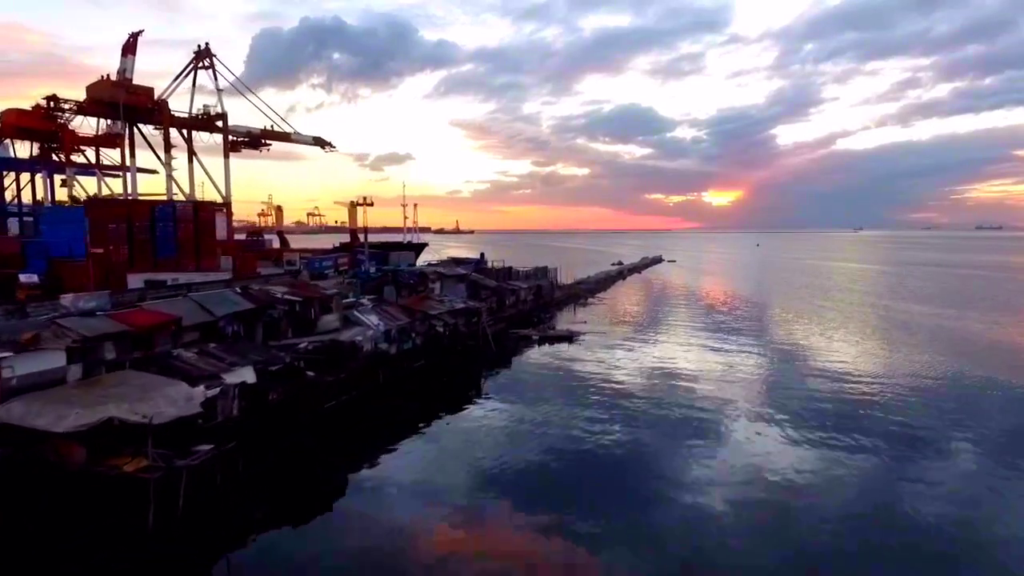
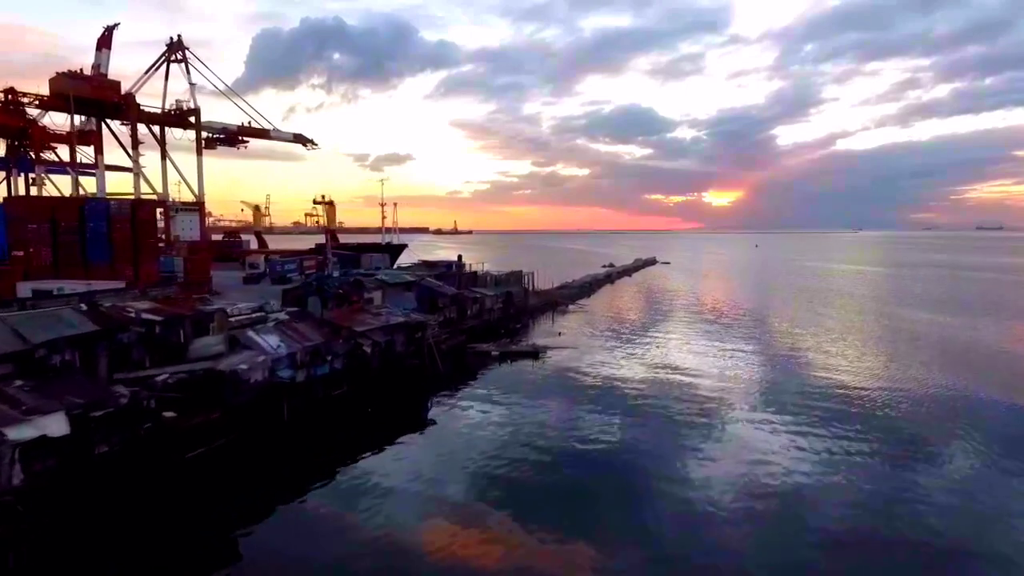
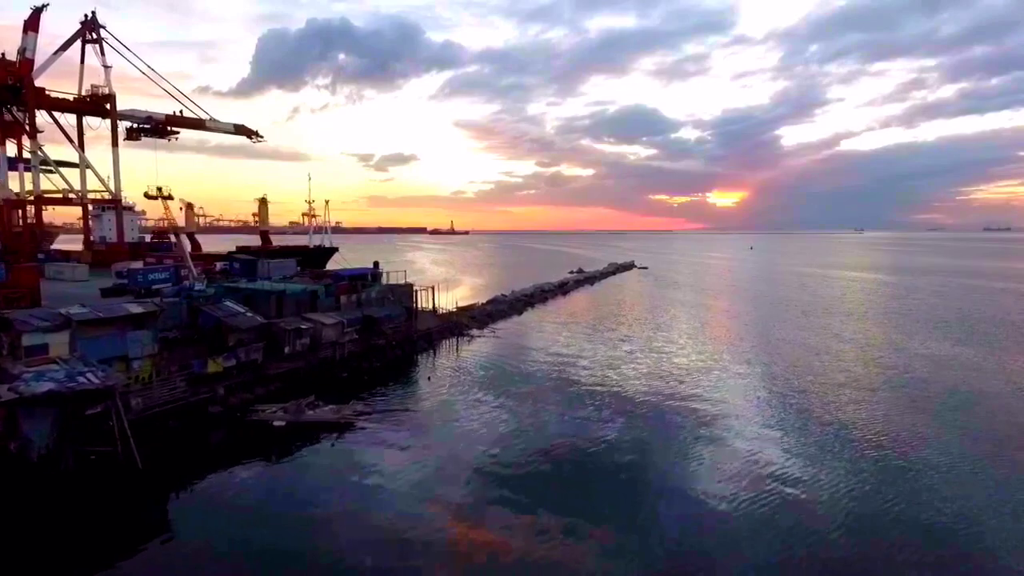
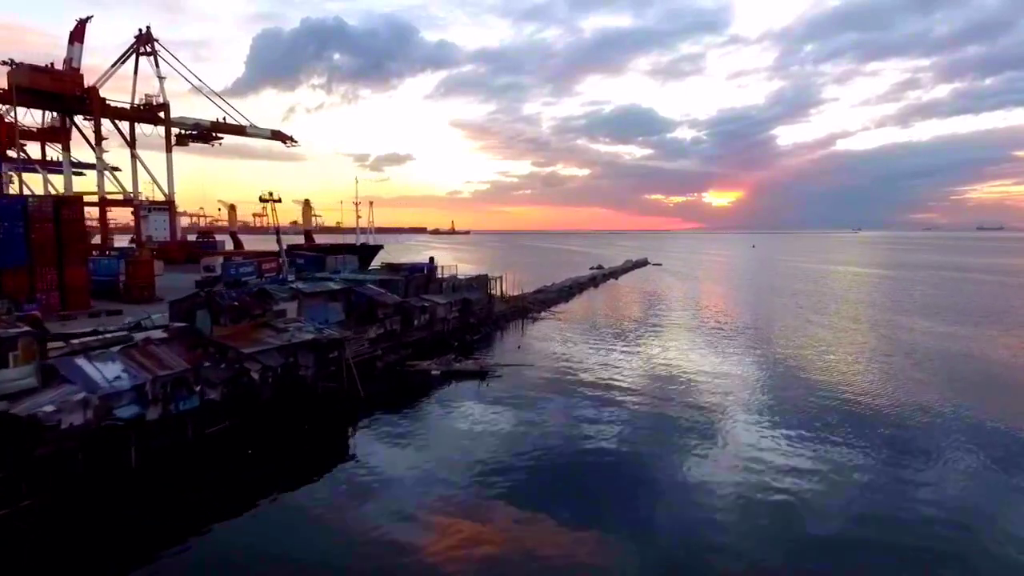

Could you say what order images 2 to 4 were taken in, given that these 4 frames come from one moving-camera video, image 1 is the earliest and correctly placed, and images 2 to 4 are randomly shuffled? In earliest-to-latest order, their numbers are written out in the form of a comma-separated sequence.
2, 4, 3
